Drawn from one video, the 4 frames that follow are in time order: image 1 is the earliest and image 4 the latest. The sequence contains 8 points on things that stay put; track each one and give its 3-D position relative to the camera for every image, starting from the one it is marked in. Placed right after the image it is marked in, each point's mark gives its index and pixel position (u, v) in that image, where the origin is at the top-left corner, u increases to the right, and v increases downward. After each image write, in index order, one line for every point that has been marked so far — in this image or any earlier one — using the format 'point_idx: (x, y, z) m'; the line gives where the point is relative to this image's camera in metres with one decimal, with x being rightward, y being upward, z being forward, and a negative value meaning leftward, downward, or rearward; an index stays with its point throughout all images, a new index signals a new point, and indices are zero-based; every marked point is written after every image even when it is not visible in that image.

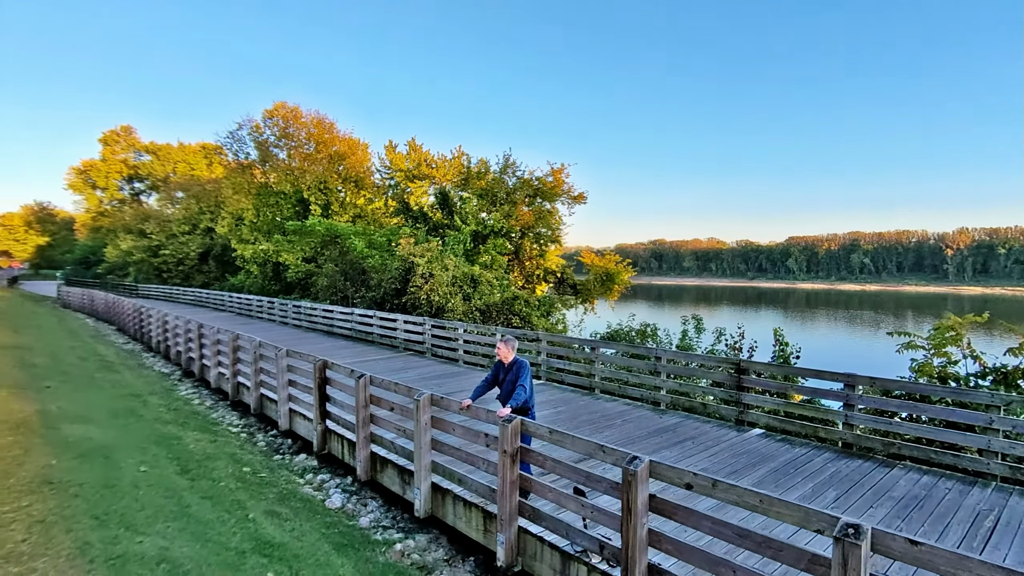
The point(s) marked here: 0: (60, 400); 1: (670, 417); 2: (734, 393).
0: (-6.1, -1.5, +7.4) m
1: (+2.0, -1.7, +7.2) m
2: (+2.7, -1.3, +6.8) m
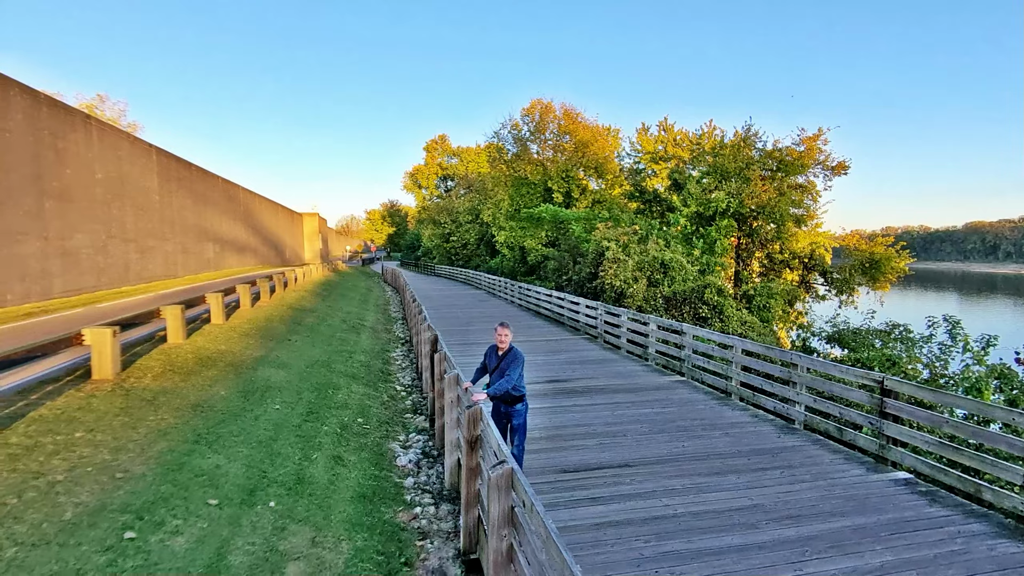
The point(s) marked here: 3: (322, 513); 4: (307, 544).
0: (-4.1, -1.1, +9.9) m
1: (+2.9, -1.6, +5.7) m
2: (+3.4, -1.2, +5.1) m
3: (-1.6, -1.9, +4.6) m
4: (-1.5, -1.9, +4.1) m
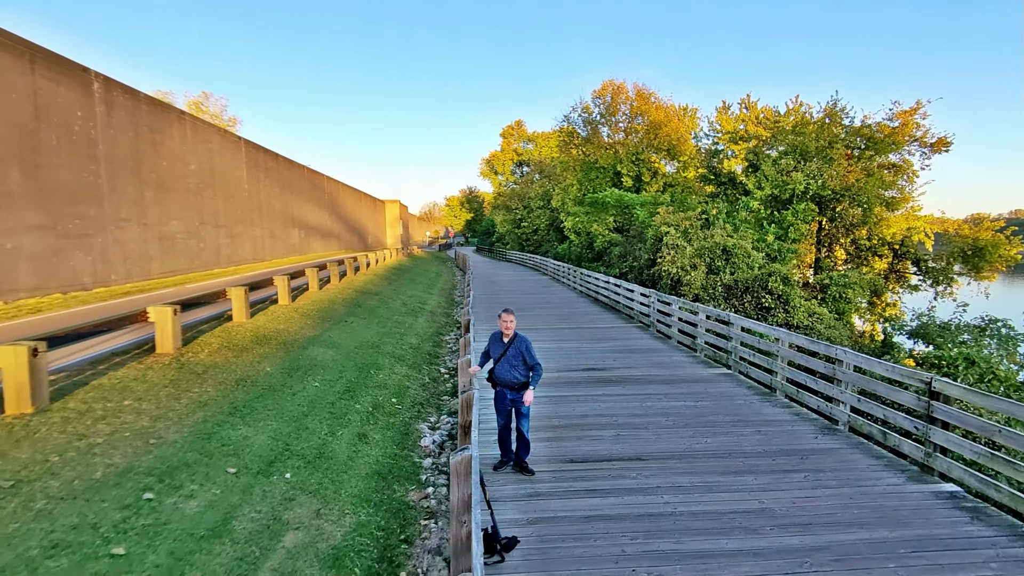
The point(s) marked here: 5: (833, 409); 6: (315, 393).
0: (-3.3, -0.8, +10.4) m
1: (+3.0, -1.5, +5.3) m
2: (+3.4, -1.1, +4.6) m
3: (-1.6, -1.7, +4.8) m
4: (-1.6, -1.8, +4.3) m
5: (+3.3, -1.3, +5.7) m
6: (-2.4, -1.3, +6.8) m
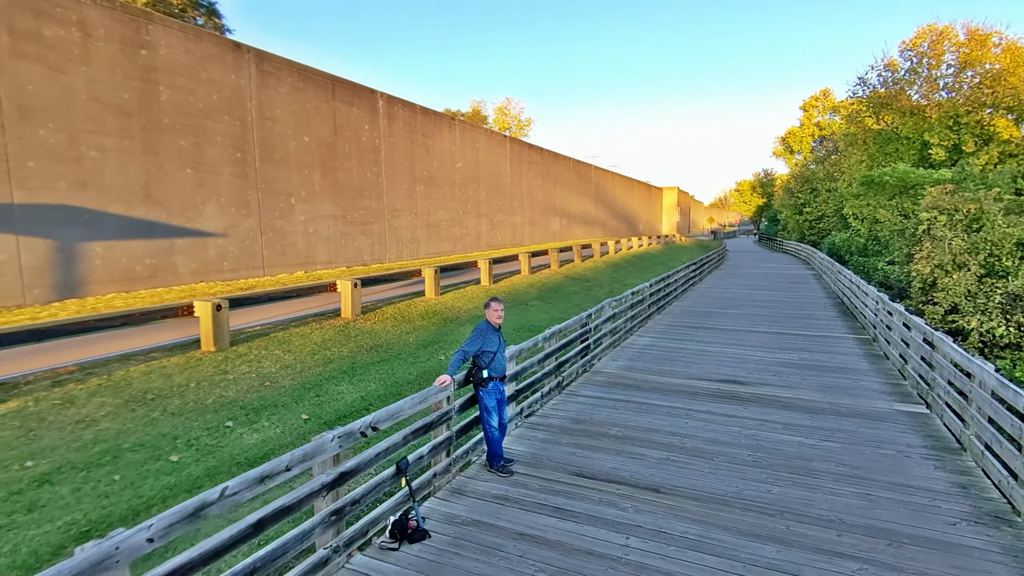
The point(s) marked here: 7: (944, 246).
0: (0.0, -0.5, +11.1) m
1: (+3.0, -1.6, +3.5) m
2: (+2.9, -1.3, +2.7) m
3: (-1.3, -1.6, +5.4) m
4: (-1.6, -1.6, +4.9) m
5: (+3.4, -1.4, +3.7) m
6: (-1.0, -1.1, +7.5) m
7: (+7.5, +0.7, +9.4) m
